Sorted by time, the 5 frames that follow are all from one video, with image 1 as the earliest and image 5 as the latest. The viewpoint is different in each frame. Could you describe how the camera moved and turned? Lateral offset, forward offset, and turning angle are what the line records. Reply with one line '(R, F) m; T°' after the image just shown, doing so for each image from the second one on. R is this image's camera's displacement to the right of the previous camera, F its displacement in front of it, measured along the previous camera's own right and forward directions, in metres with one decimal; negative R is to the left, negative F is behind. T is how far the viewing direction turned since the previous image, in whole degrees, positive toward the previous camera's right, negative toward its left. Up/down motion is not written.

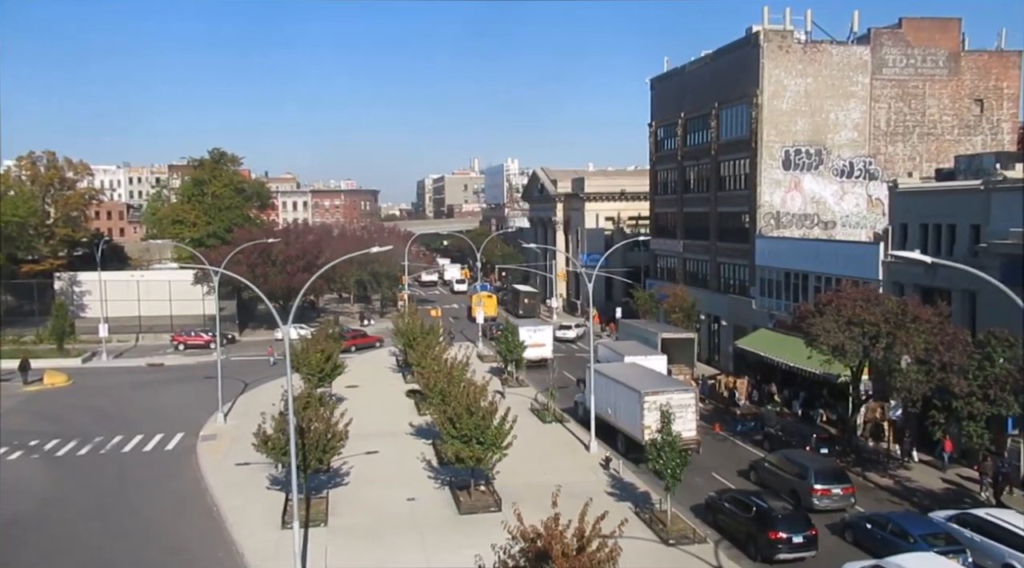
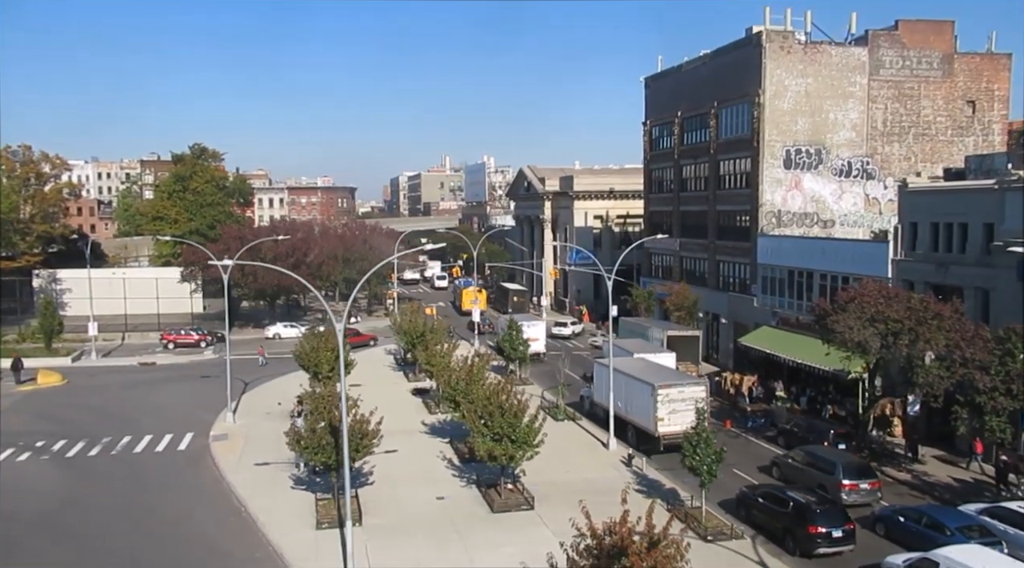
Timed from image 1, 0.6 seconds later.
(-2.1, 0.0) m; +2°
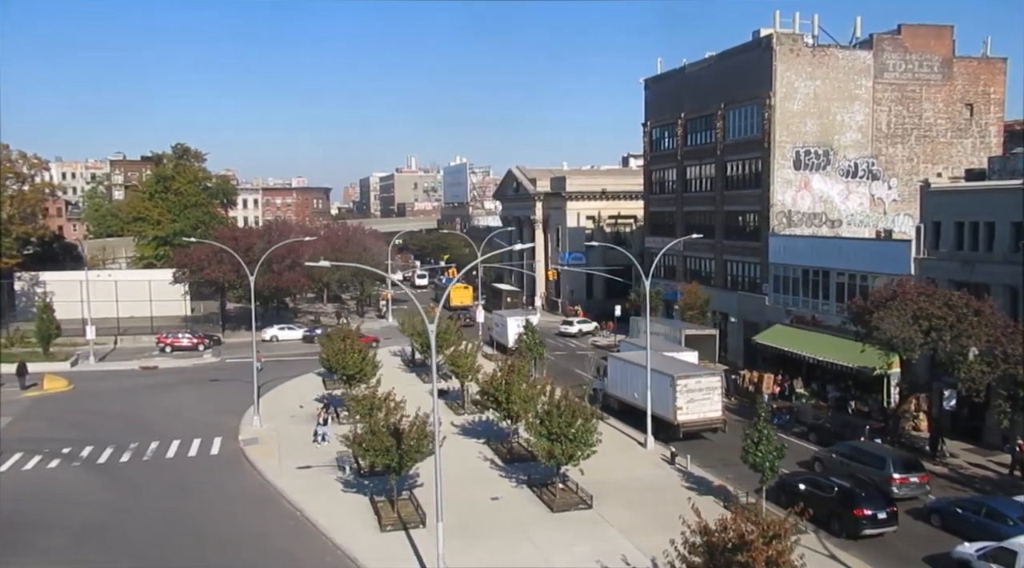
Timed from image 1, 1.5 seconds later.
(-3.1, 0.0) m; +3°
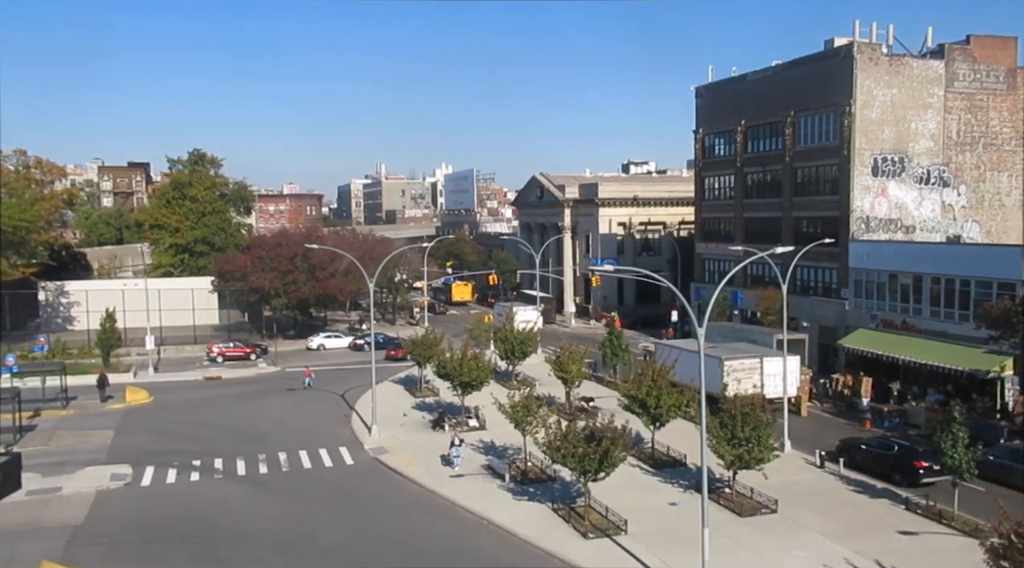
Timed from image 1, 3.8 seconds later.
(-7.3, +0.5) m; +3°
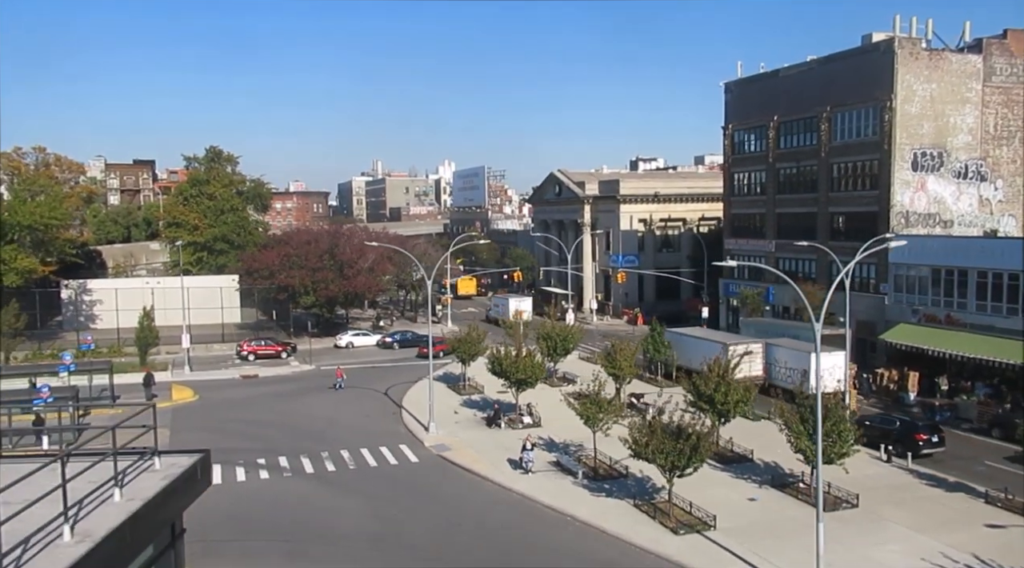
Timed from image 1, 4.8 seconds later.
(-2.8, +0.2) m; +1°
